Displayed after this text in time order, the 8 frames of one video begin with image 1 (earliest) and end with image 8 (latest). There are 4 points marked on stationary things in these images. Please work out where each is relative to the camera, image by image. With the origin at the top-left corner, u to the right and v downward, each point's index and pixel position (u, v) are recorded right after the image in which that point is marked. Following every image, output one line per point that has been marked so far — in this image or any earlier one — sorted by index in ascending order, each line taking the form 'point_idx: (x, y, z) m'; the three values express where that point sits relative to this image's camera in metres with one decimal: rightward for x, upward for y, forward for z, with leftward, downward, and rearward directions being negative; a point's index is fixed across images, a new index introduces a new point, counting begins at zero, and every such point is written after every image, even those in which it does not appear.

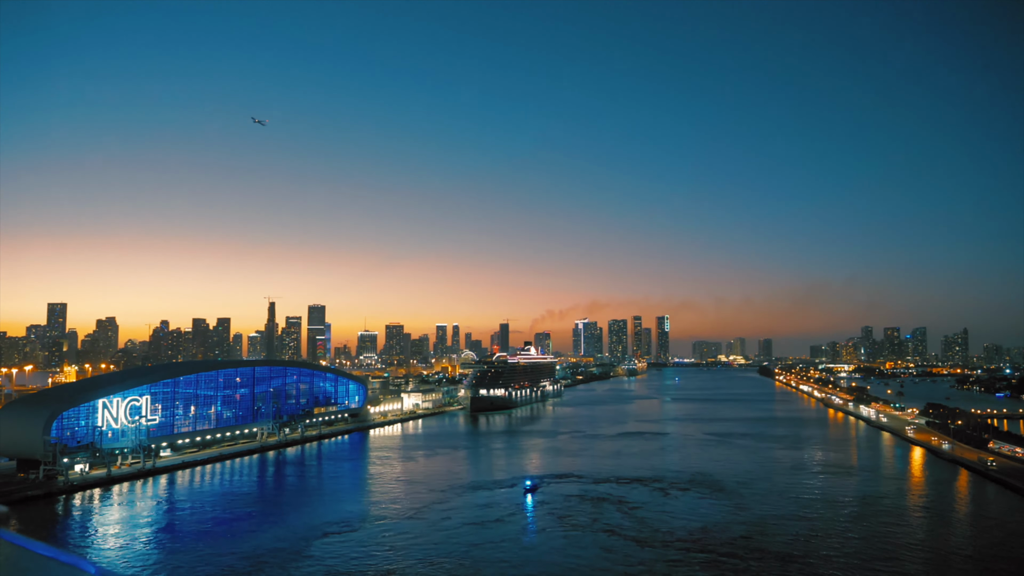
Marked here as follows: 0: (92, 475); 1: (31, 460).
0: (-11.9, -5.3, +19.6) m
1: (-13.0, -4.7, +19.0) m
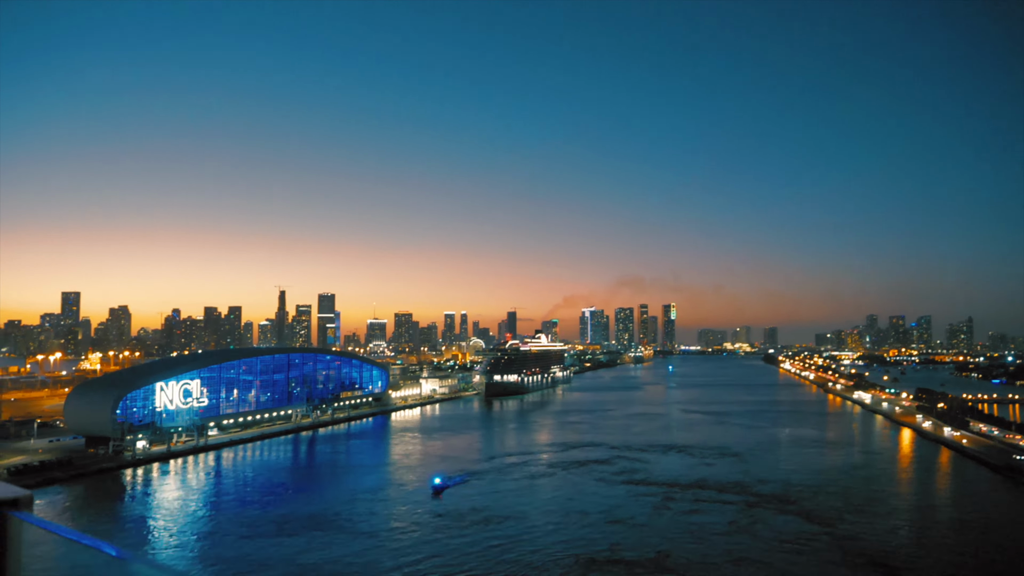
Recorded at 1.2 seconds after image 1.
0: (-11.3, -5.1, +21.9) m
1: (-12.5, -4.6, +21.2) m
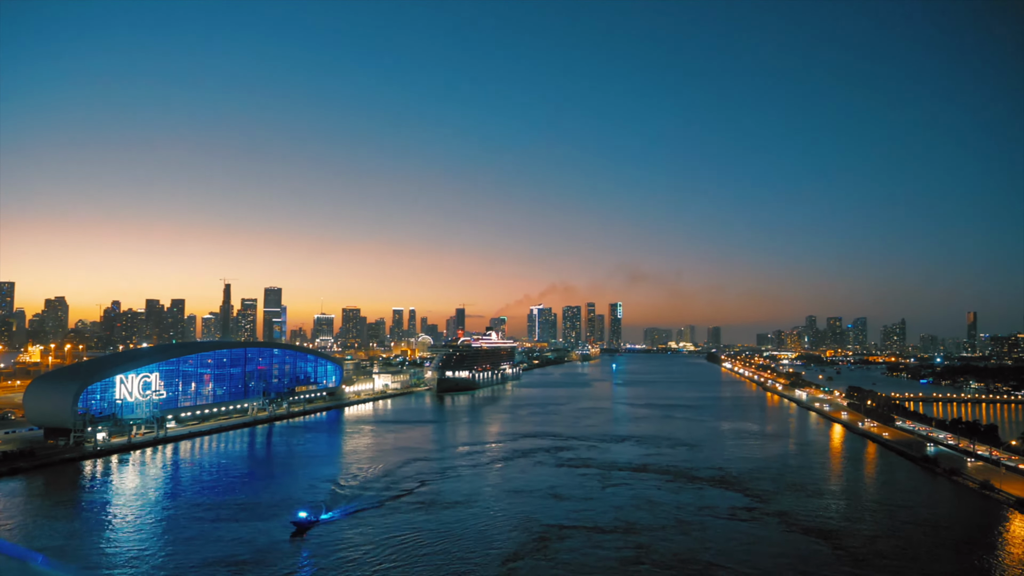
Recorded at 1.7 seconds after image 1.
0: (-12.7, -4.9, +22.0) m
1: (-13.8, -4.3, +21.3) m
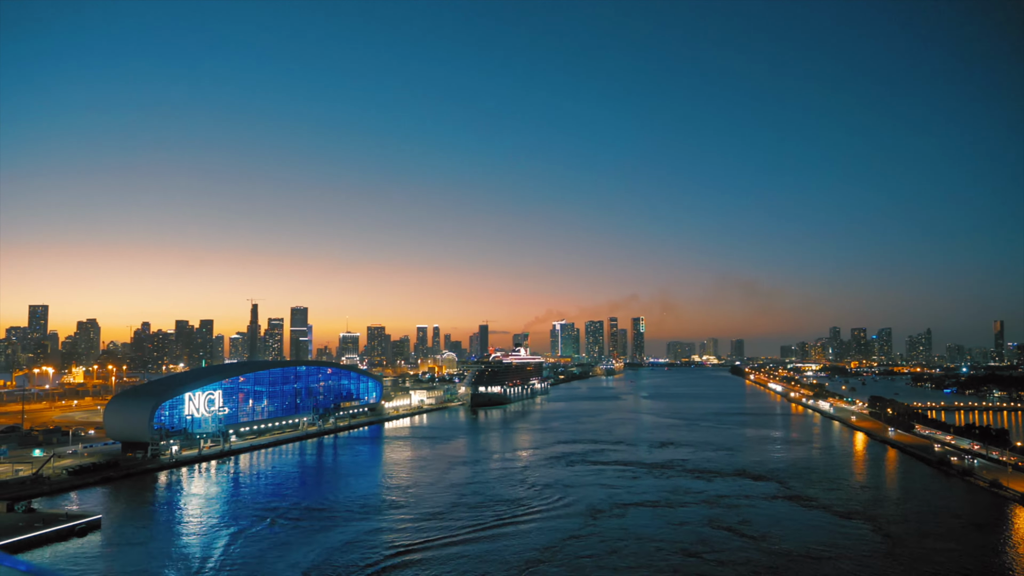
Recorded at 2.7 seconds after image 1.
0: (-11.4, -5.8, +24.0) m
1: (-12.5, -5.2, +23.2) m
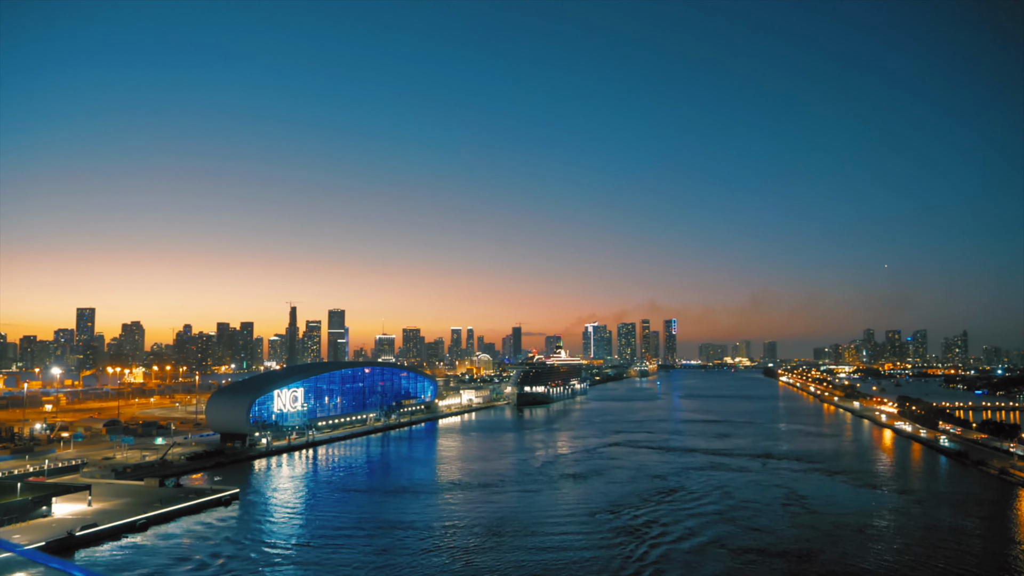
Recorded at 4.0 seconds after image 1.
0: (-9.3, -6.1, +27.1) m
1: (-10.5, -5.6, +26.4) m
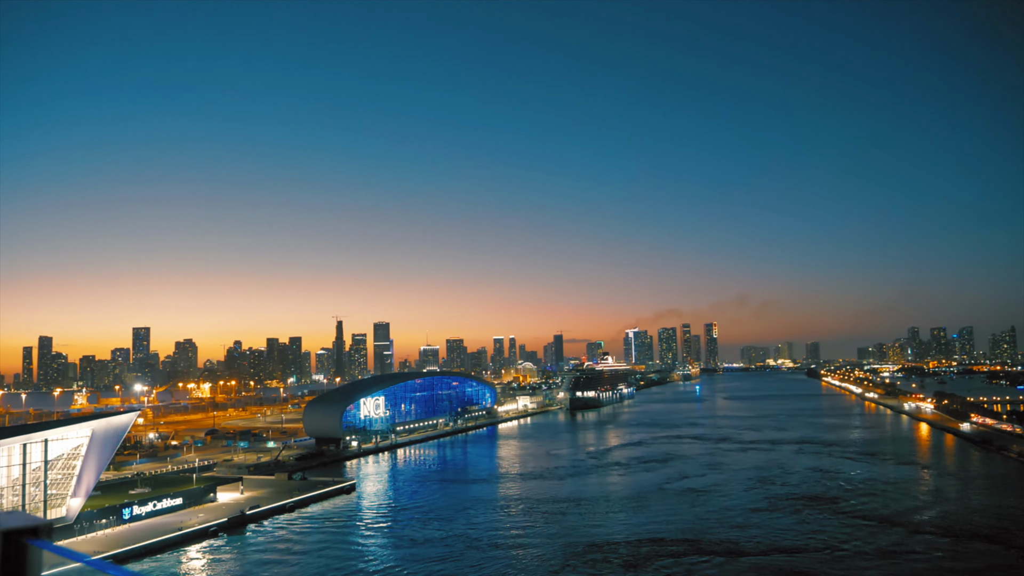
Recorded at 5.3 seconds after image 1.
0: (-6.6, -7.0, +30.5) m
1: (-7.8, -6.5, +29.9) m
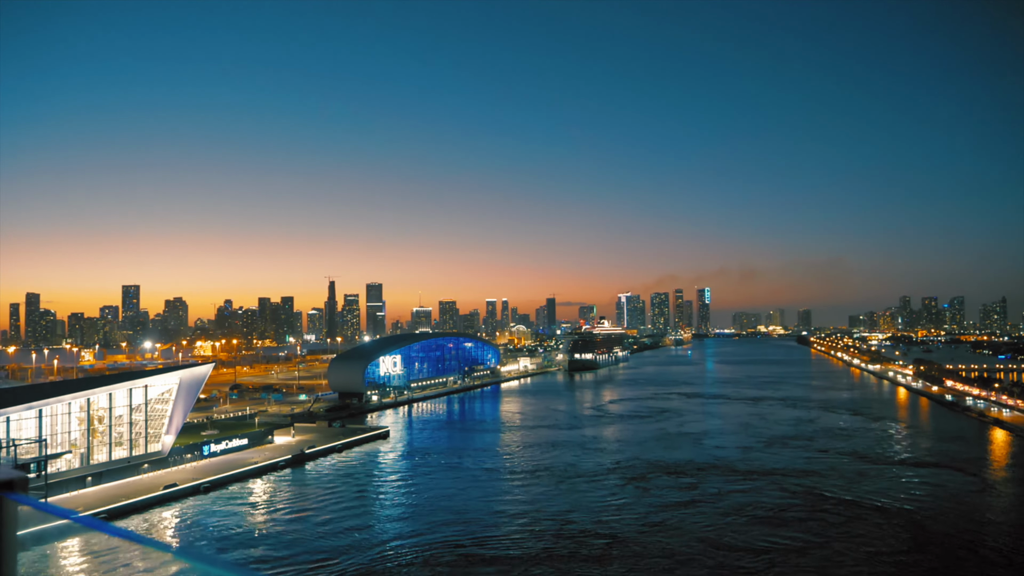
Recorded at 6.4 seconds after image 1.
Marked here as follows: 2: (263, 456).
0: (-6.1, -5.4, +32.7) m
1: (-7.3, -4.8, +32.0) m
2: (-6.9, -4.6, +19.0) m
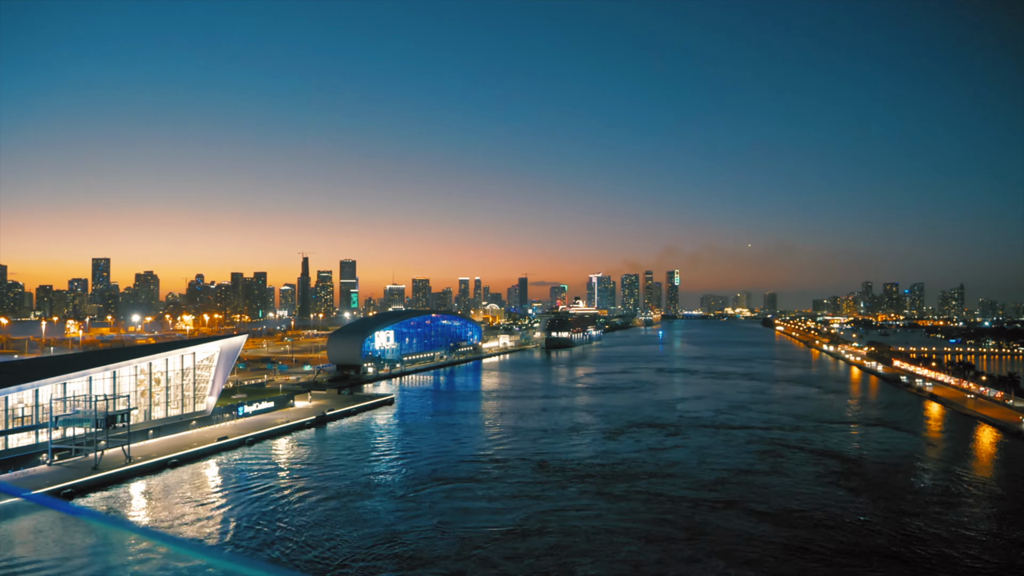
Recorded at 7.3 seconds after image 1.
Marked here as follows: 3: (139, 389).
0: (-6.9, -4.4, +35.3) m
1: (-8.0, -3.8, +34.6) m
2: (-7.1, -4.0, +21.6) m
3: (-9.5, -2.6, +17.4) m
